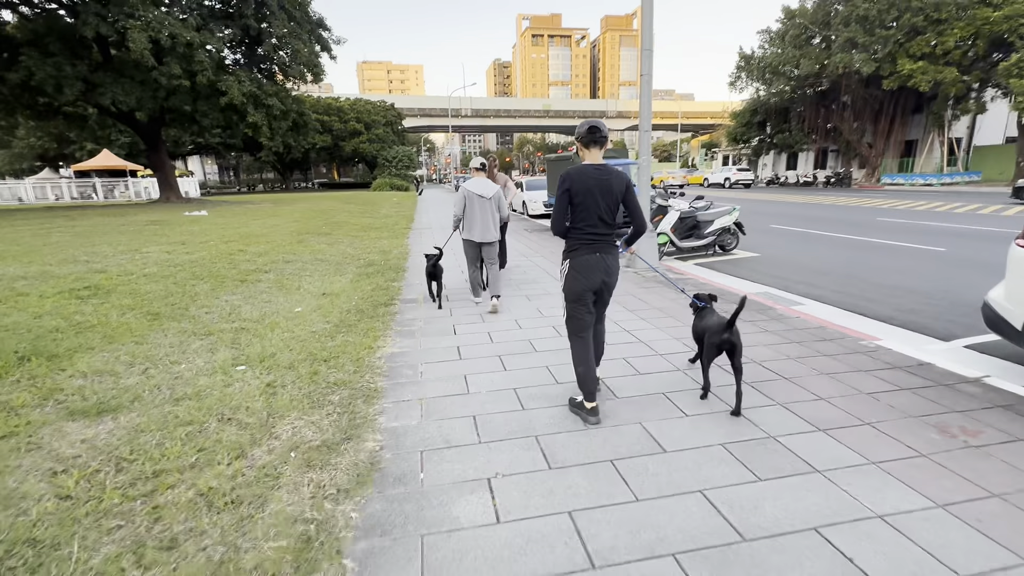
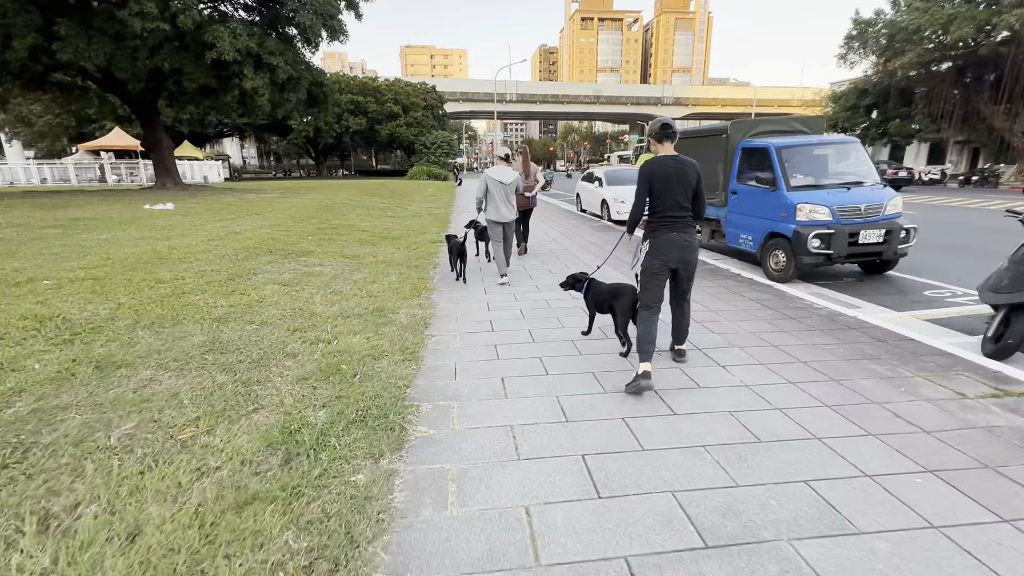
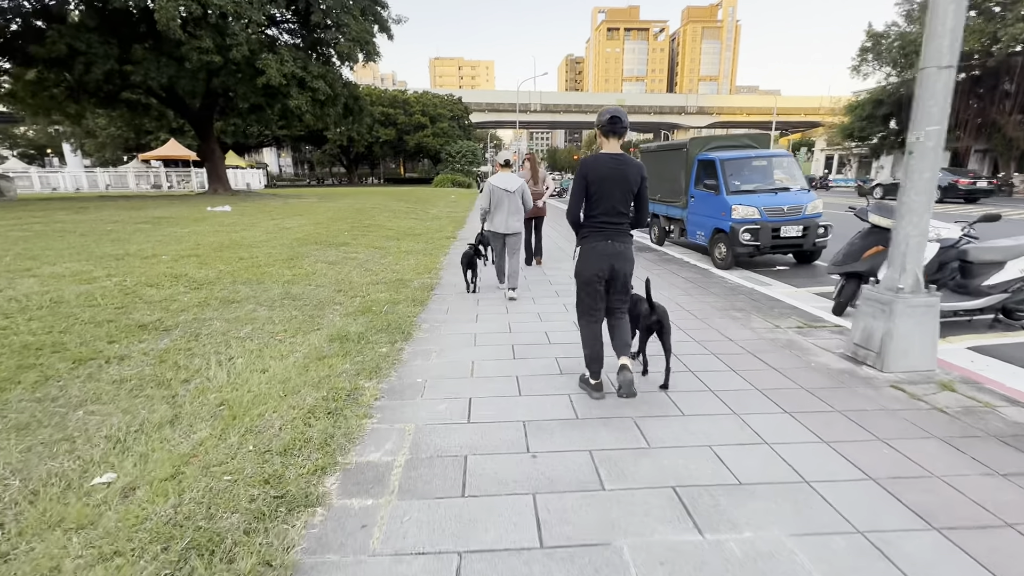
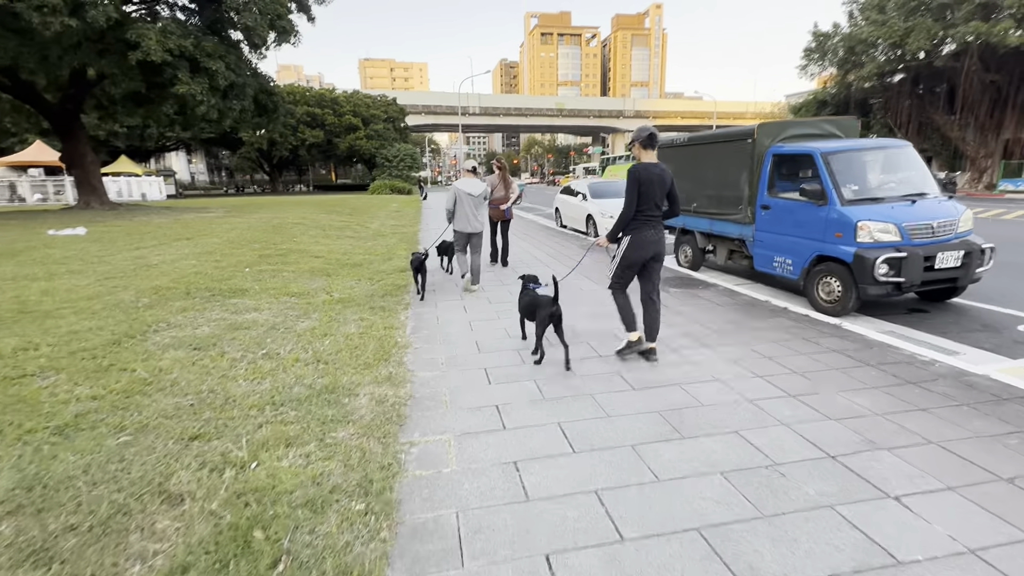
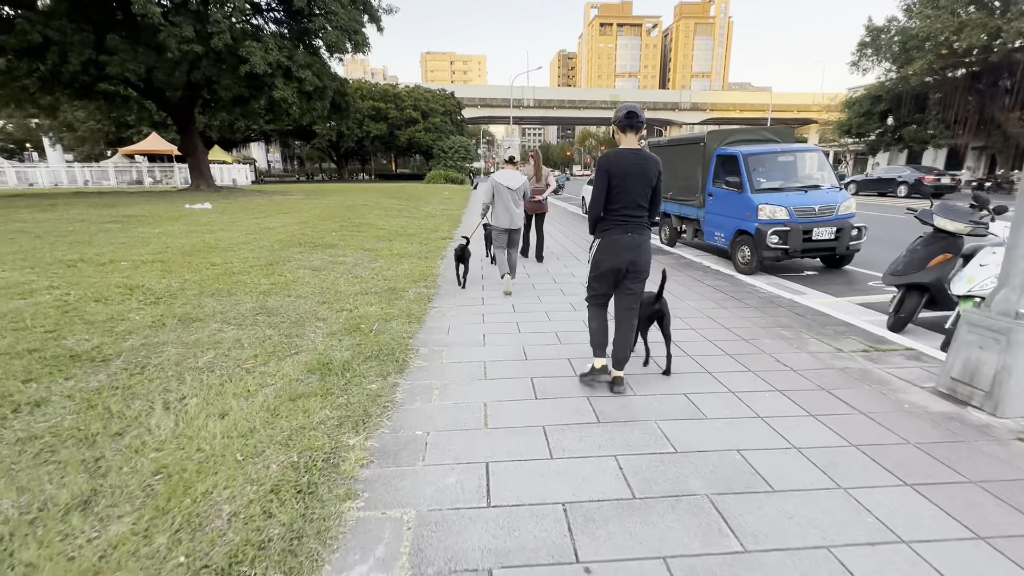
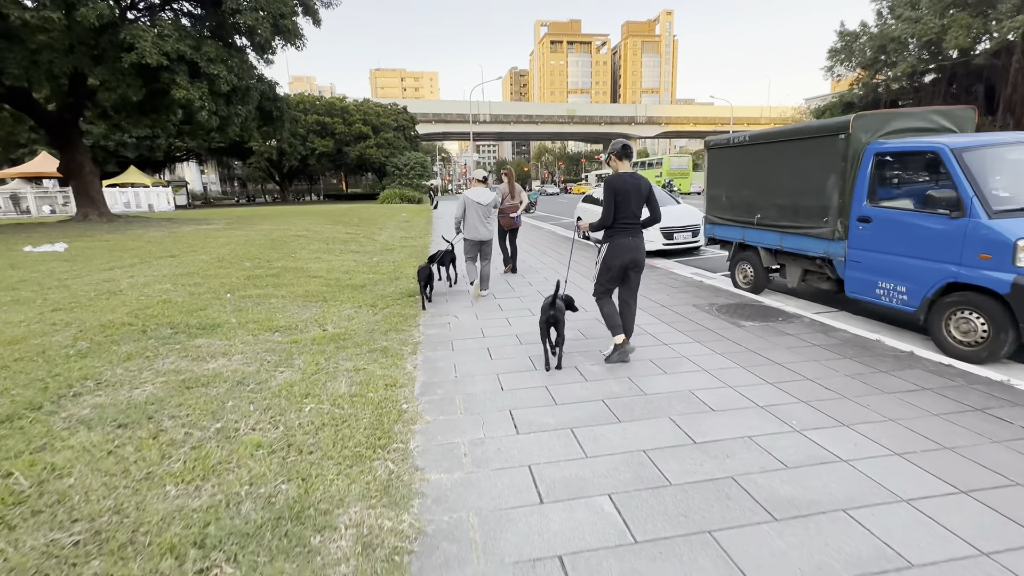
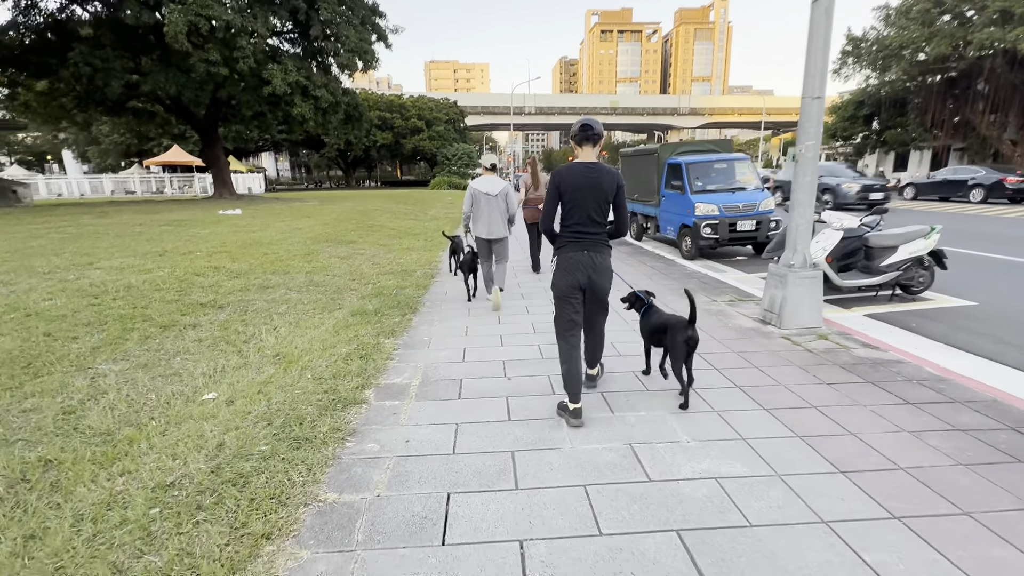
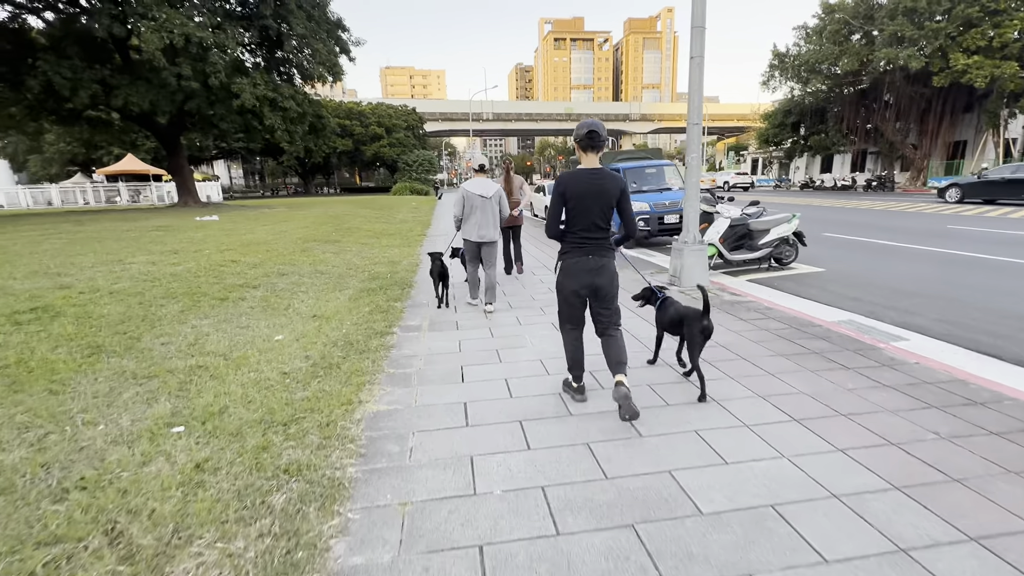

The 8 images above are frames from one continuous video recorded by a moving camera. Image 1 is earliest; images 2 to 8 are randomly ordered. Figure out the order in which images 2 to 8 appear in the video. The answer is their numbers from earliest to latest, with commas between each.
8, 7, 3, 5, 2, 4, 6
